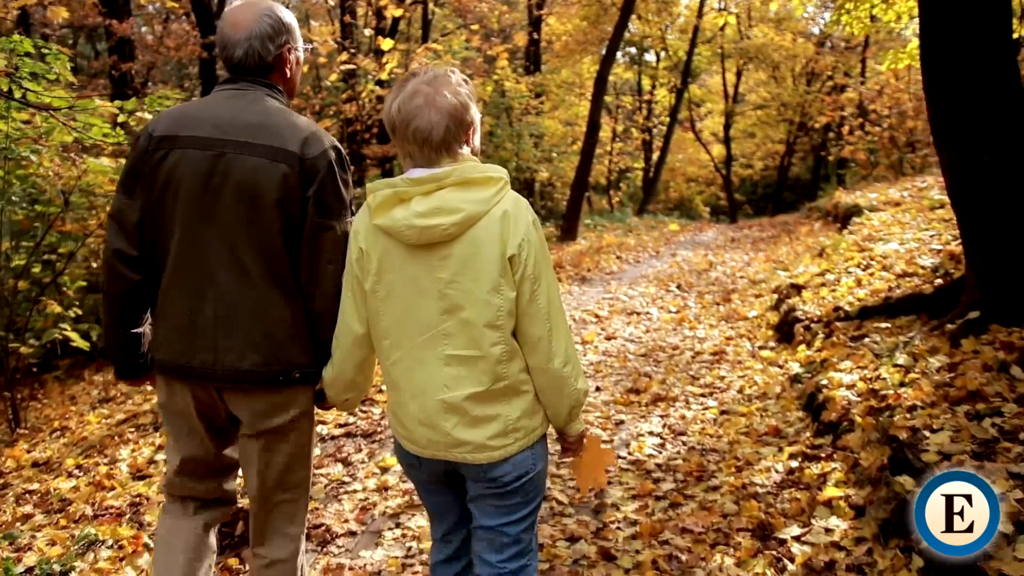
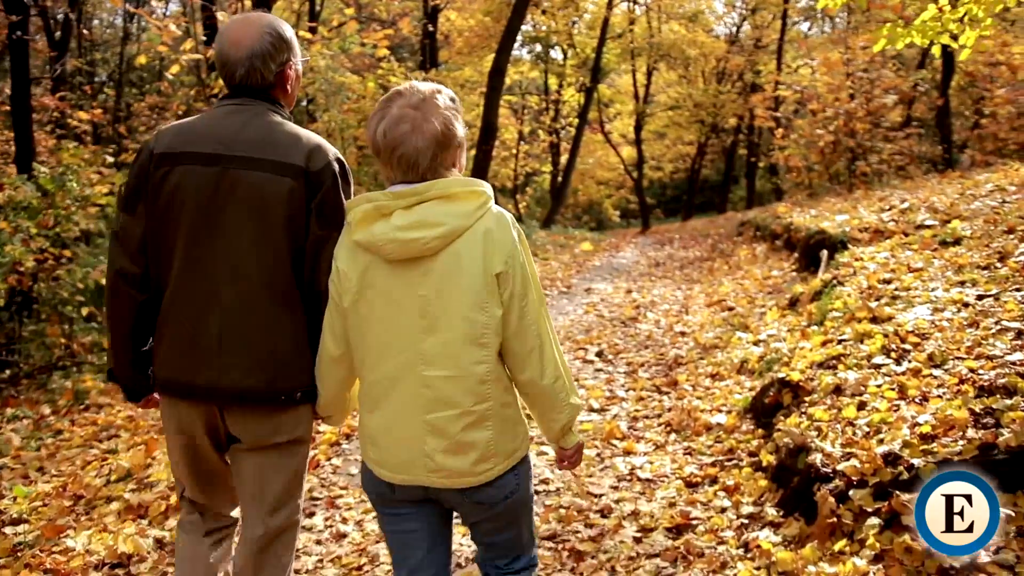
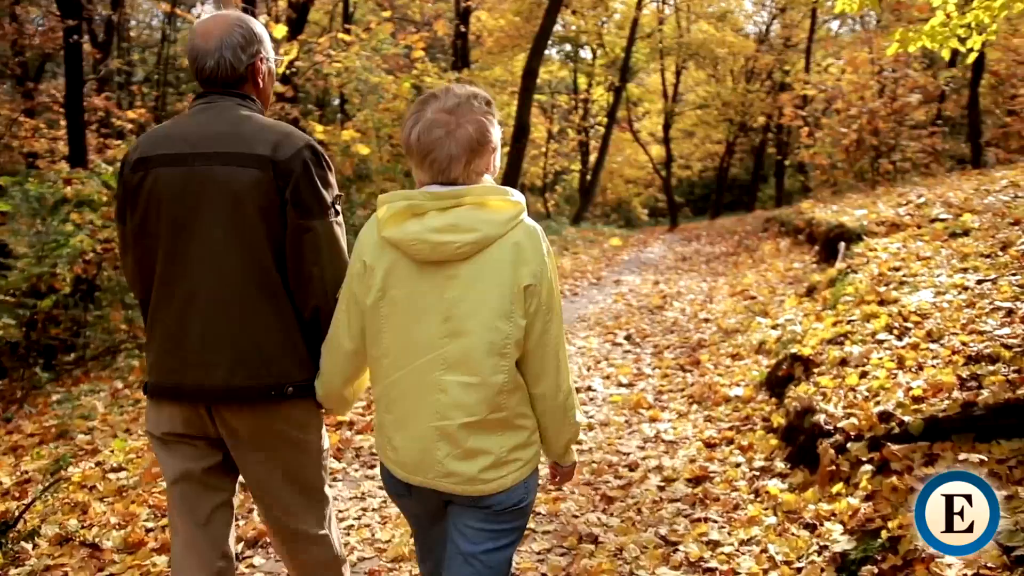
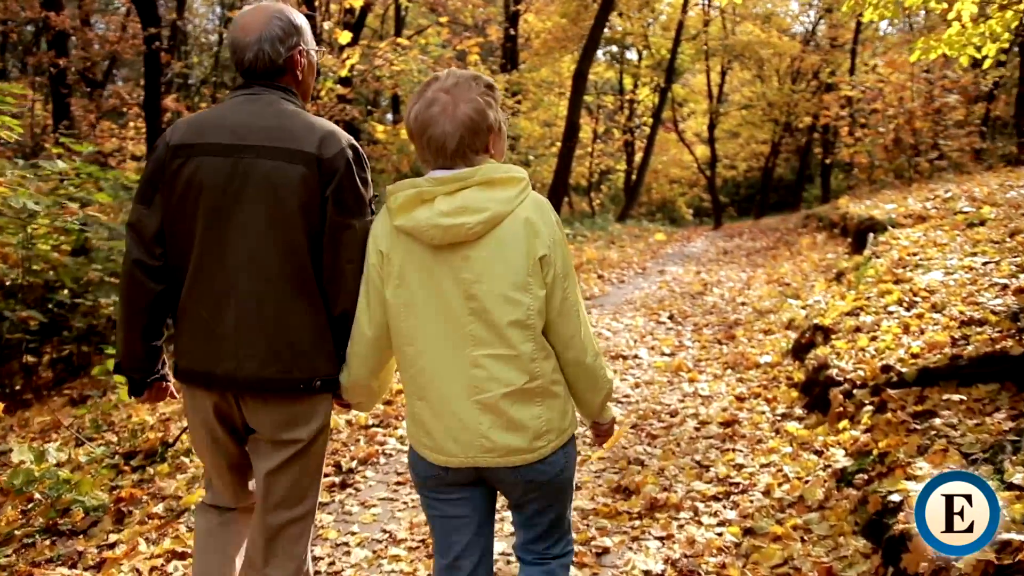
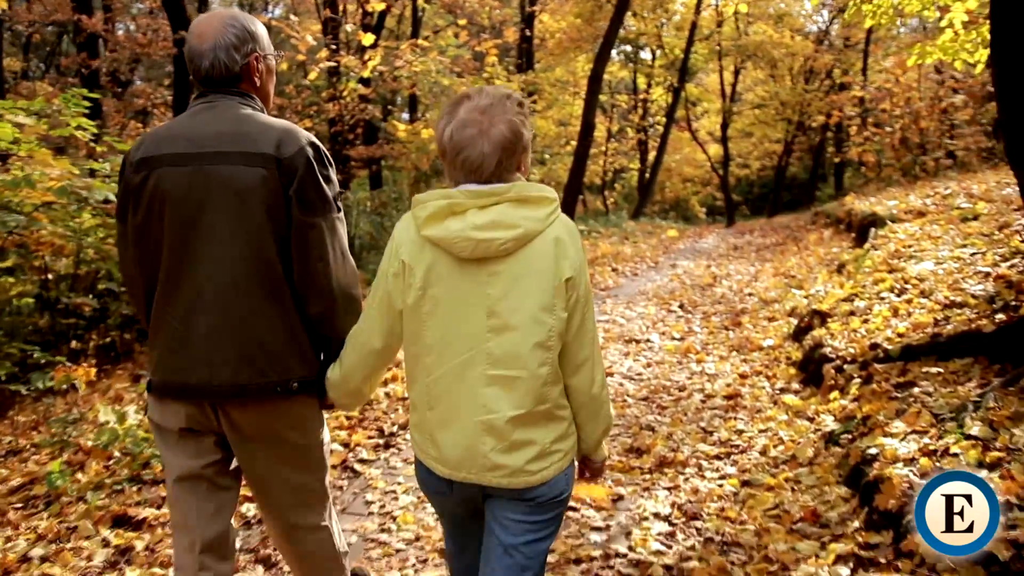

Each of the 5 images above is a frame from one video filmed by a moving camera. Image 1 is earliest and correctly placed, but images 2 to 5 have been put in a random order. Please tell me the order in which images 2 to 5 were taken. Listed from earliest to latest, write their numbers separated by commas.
5, 4, 3, 2
